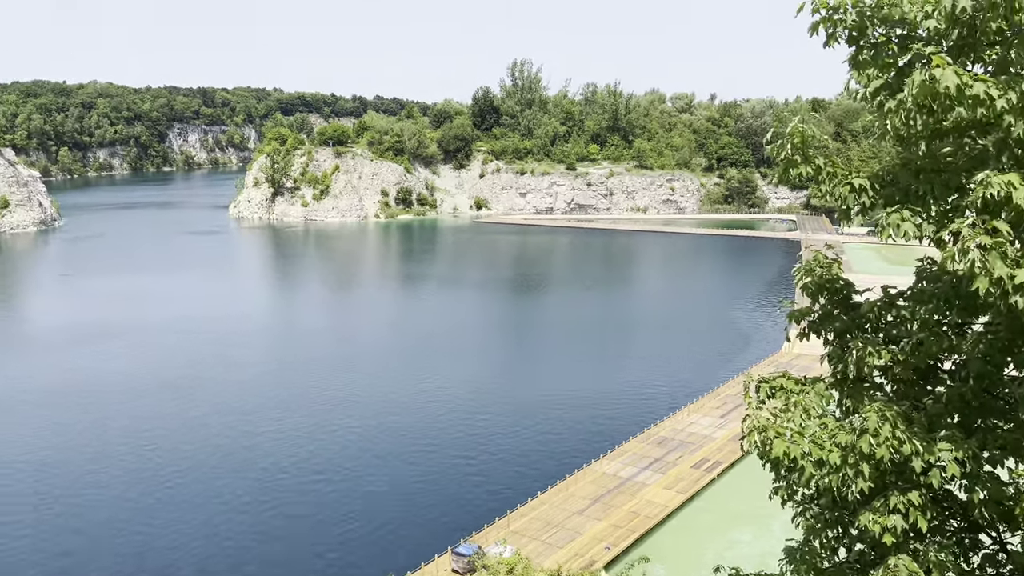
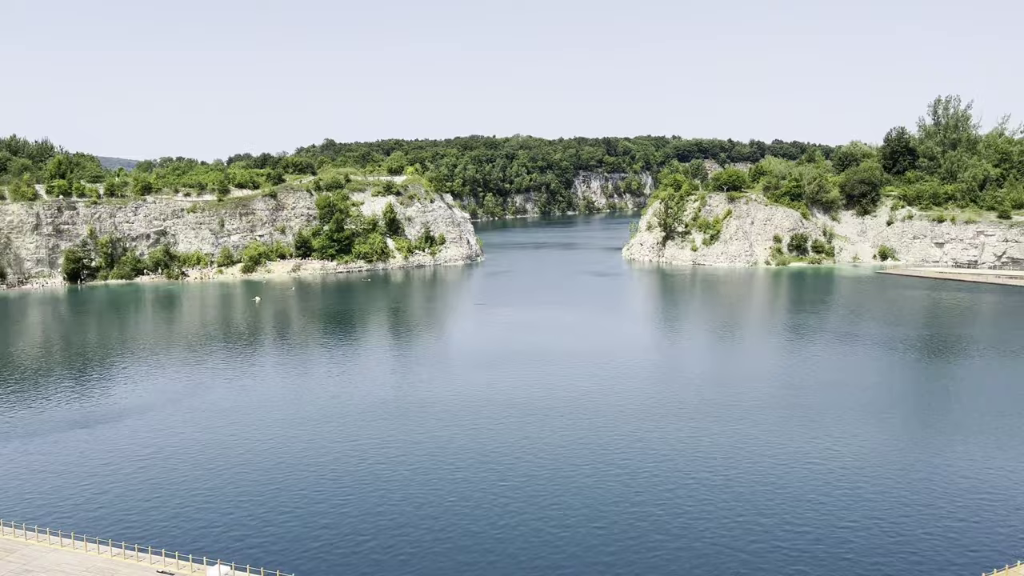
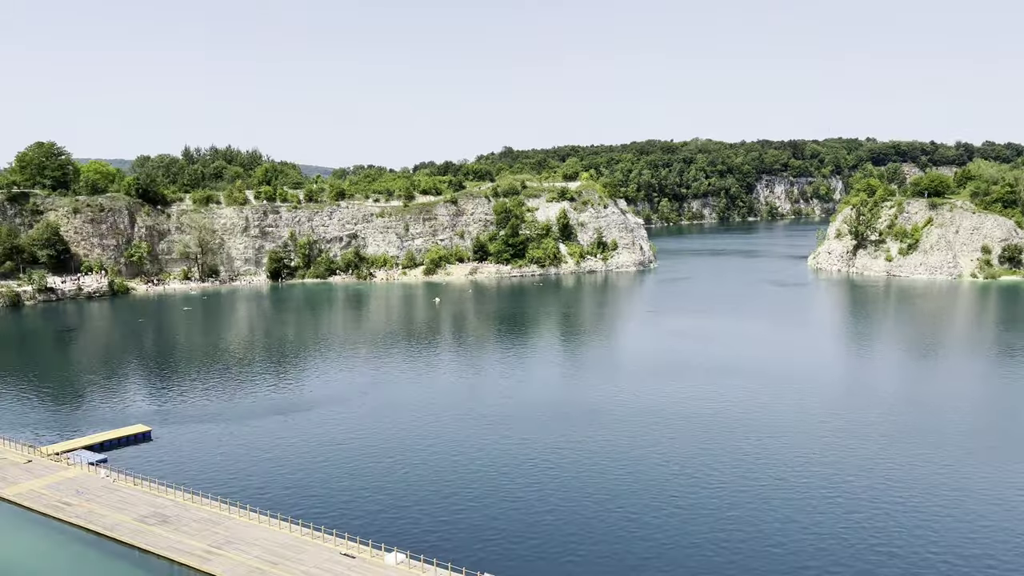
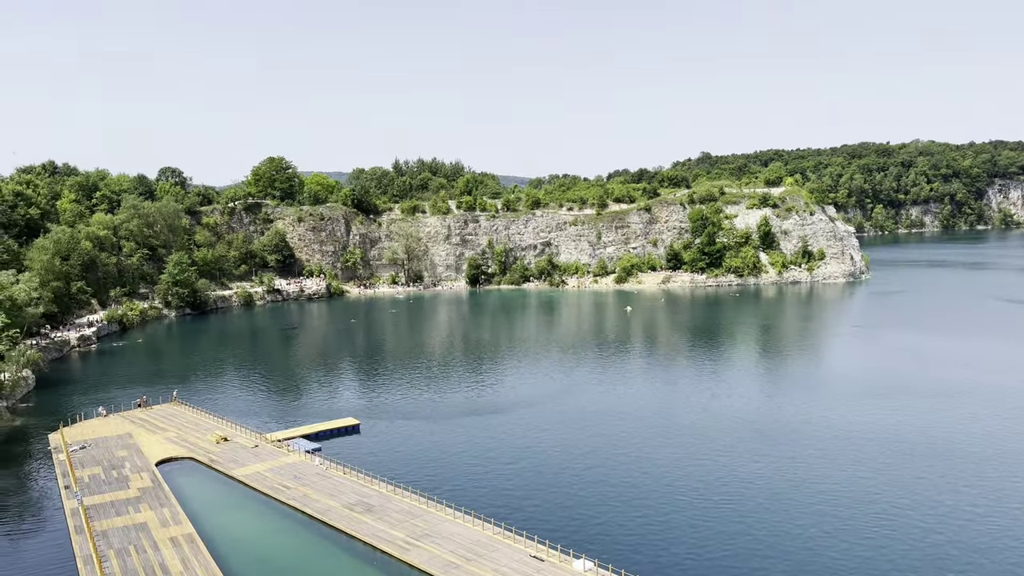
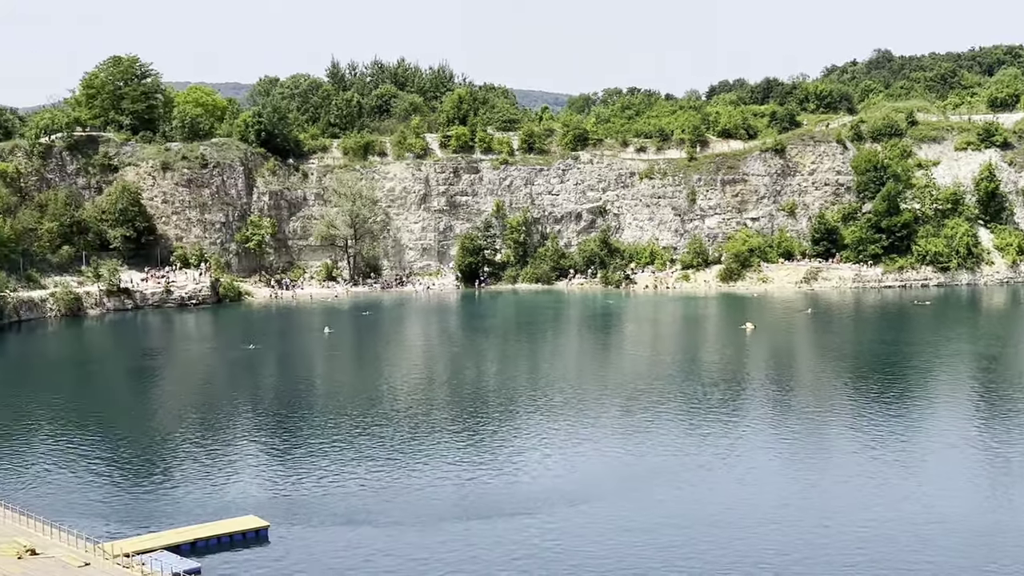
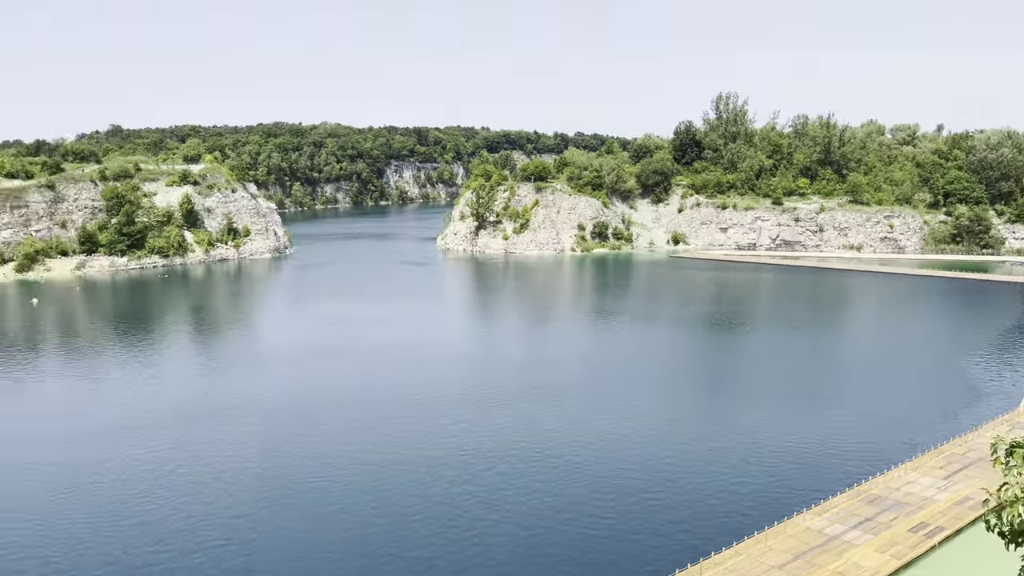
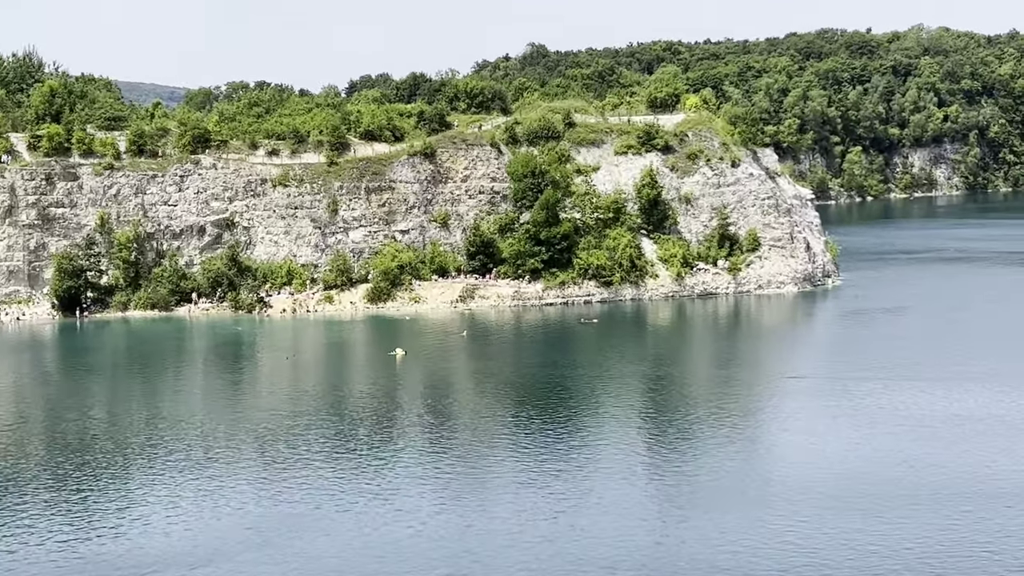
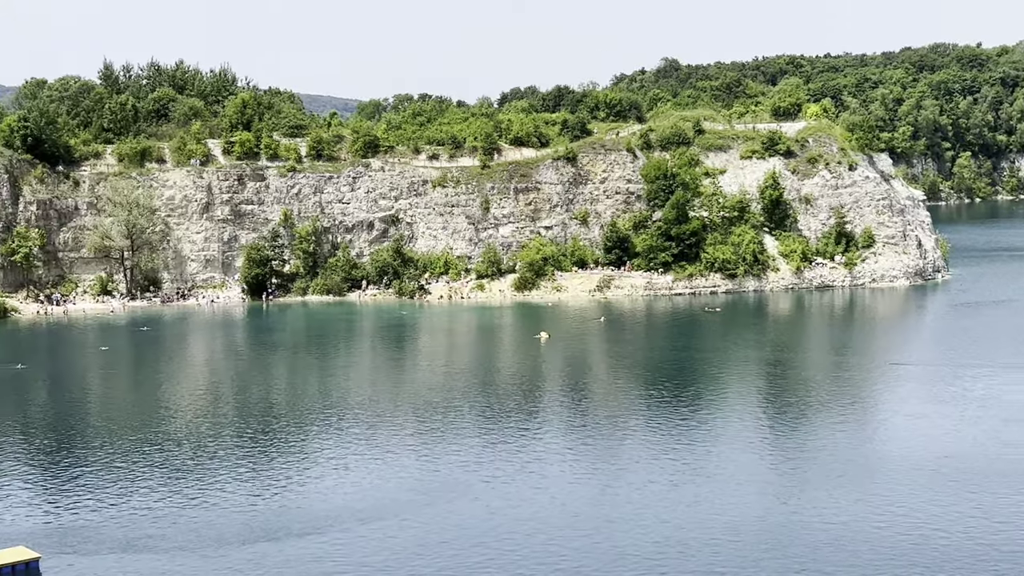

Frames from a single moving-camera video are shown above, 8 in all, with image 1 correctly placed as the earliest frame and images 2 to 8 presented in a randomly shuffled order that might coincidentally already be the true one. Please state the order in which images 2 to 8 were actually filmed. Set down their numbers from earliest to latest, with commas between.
6, 2, 3, 4, 7, 8, 5
